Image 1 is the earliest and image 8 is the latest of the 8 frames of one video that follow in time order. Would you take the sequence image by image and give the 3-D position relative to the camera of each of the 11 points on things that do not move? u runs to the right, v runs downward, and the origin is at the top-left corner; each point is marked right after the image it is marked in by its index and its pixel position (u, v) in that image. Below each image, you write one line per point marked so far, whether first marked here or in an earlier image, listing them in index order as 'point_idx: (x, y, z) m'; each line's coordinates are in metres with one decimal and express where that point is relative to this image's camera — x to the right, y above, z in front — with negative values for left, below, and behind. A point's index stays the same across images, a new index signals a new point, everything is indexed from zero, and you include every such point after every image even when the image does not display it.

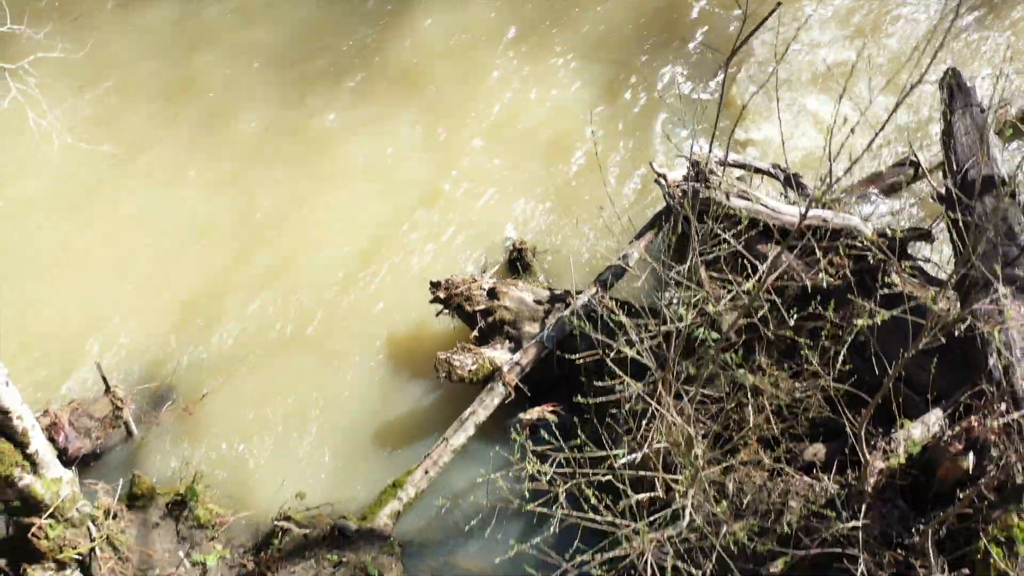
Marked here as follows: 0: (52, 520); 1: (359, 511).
0: (-2.1, -1.0, +4.9) m
1: (-0.7, -1.1, +5.3) m
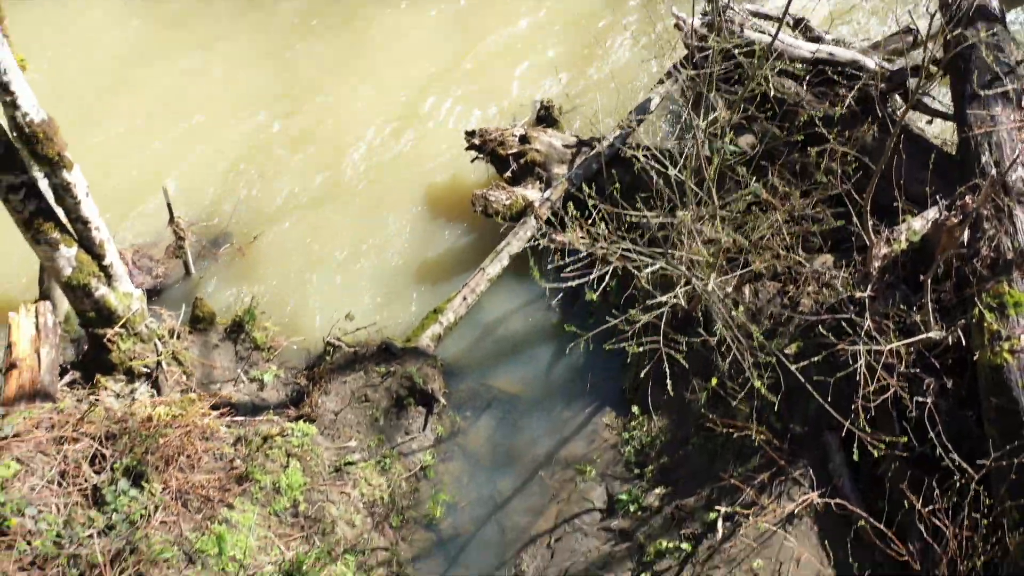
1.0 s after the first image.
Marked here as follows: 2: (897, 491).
0: (-1.9, -0.2, +5.3) m
1: (-0.6, -0.2, +5.7) m
2: (+1.6, -0.8, +4.5) m
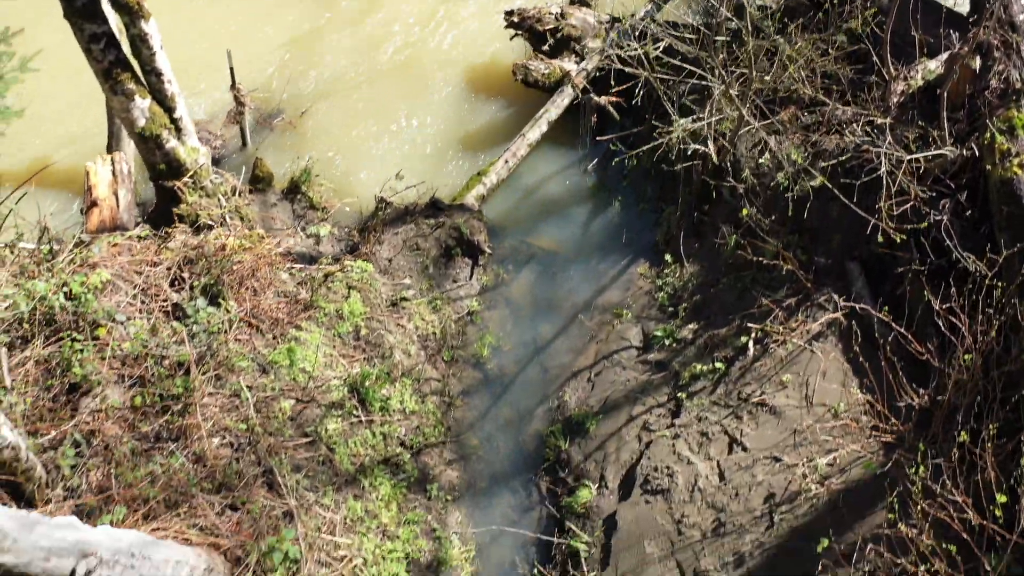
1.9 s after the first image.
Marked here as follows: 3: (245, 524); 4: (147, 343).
0: (-1.7, +0.5, +5.7) m
1: (-0.4, +0.5, +6.1) m
2: (+1.8, 0.0, +4.9) m
3: (-1.1, -1.0, +4.4) m
4: (-1.6, -0.2, +4.8) m
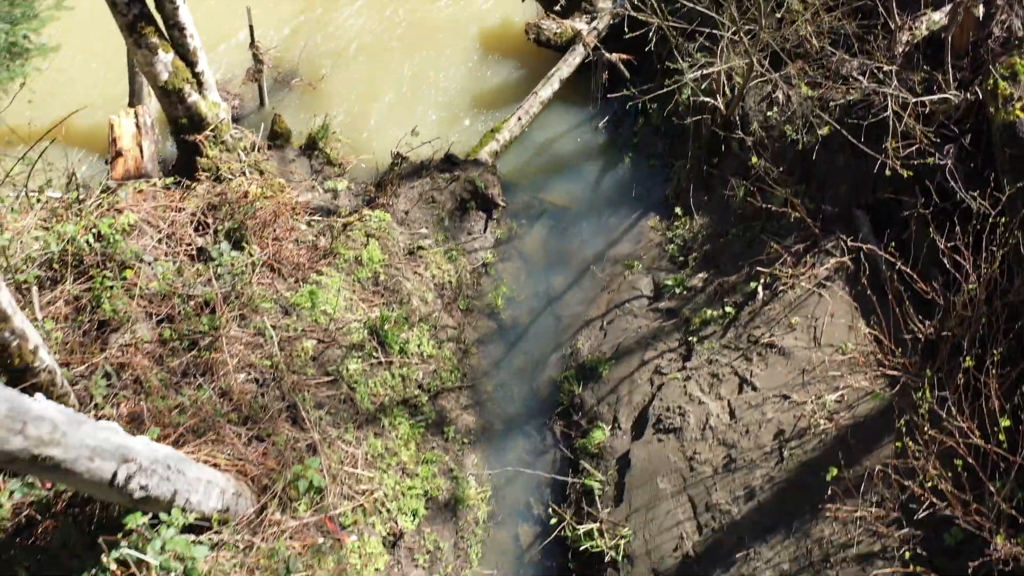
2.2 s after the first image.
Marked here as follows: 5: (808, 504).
0: (-1.6, +0.8, +5.9) m
1: (-0.3, +0.8, +6.3) m
2: (+1.9, +0.2, +5.0) m
3: (-1.0, -0.7, +4.6) m
4: (-1.5, 0.0, +4.9) m
5: (+1.3, -0.9, +4.8) m
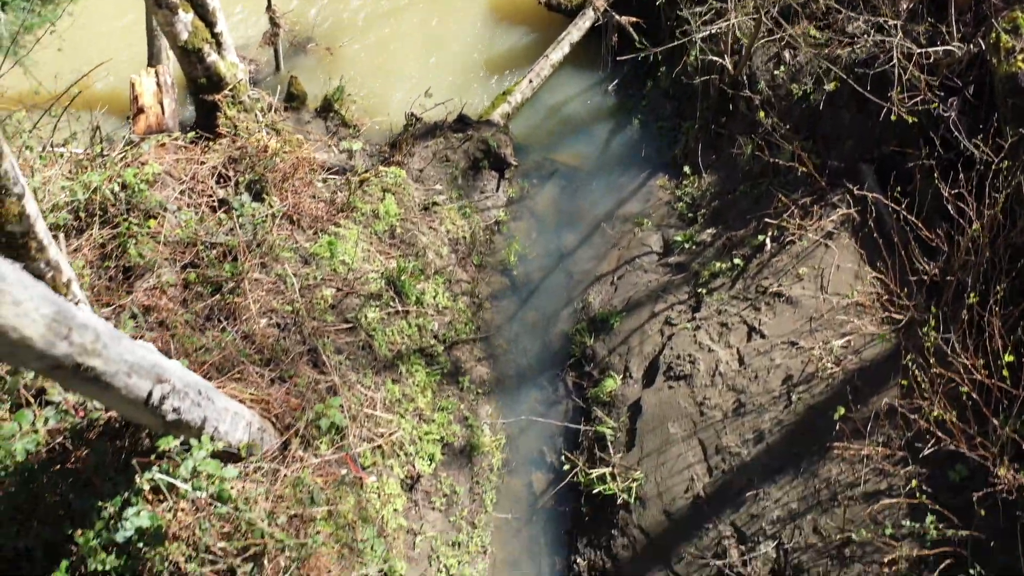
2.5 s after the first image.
0: (-1.5, +1.0, +6.0) m
1: (-0.2, +1.0, +6.4) m
2: (+1.9, +0.5, +5.1) m
3: (-0.9, -0.5, +4.7) m
4: (-1.5, +0.3, +5.0) m
5: (+1.3, -0.7, +4.9) m
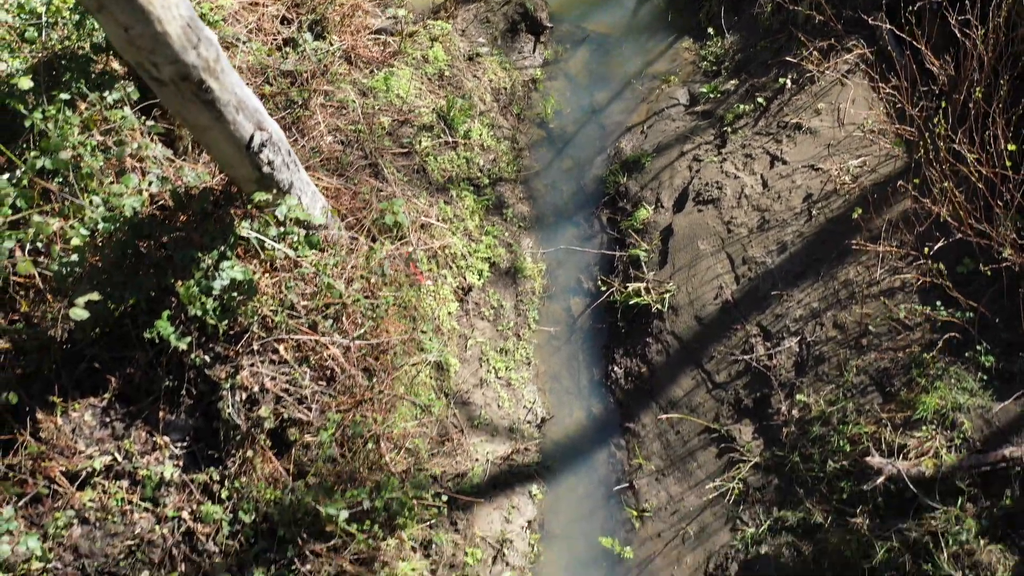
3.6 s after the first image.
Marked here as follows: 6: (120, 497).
0: (-1.3, +1.9, +6.4) m
1: (0.0, +1.9, +6.9) m
2: (+2.2, +1.4, +5.6) m
3: (-0.7, +0.4, +5.1) m
4: (-1.2, +1.1, +5.5) m
5: (+1.6, +0.2, +5.3) m
6: (-1.6, -0.8, +4.4) m
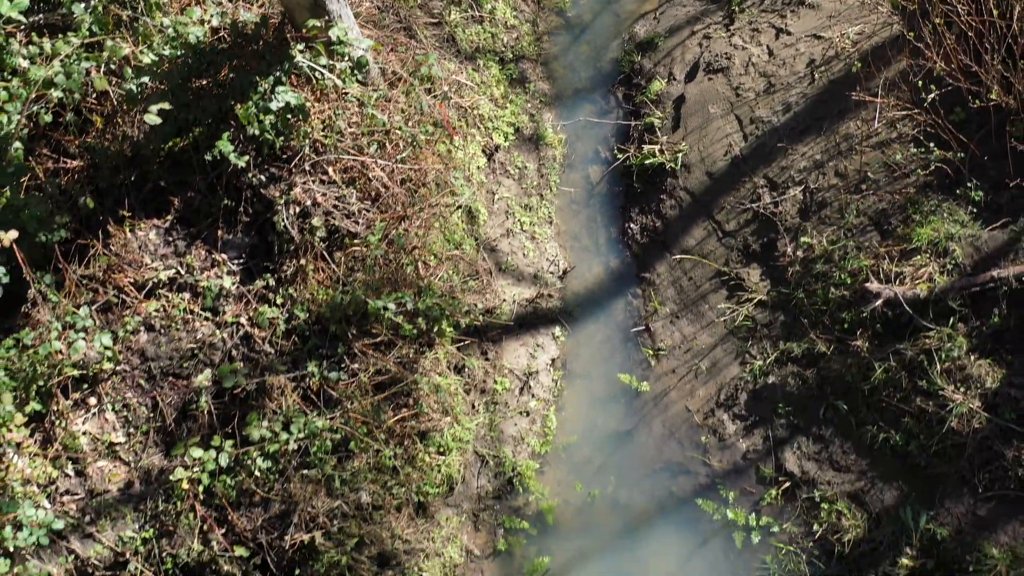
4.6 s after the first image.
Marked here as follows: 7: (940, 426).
0: (-1.2, +2.7, +6.9) m
1: (+0.1, +2.7, +7.3) m
2: (+2.3, +2.1, +6.0) m
3: (-0.6, +1.2, +5.6) m
4: (-1.1, +1.9, +5.9) m
5: (+1.7, +1.0, +5.7) m
6: (-1.4, -0.1, +4.8) m
7: (+1.9, -0.6, +4.9) m
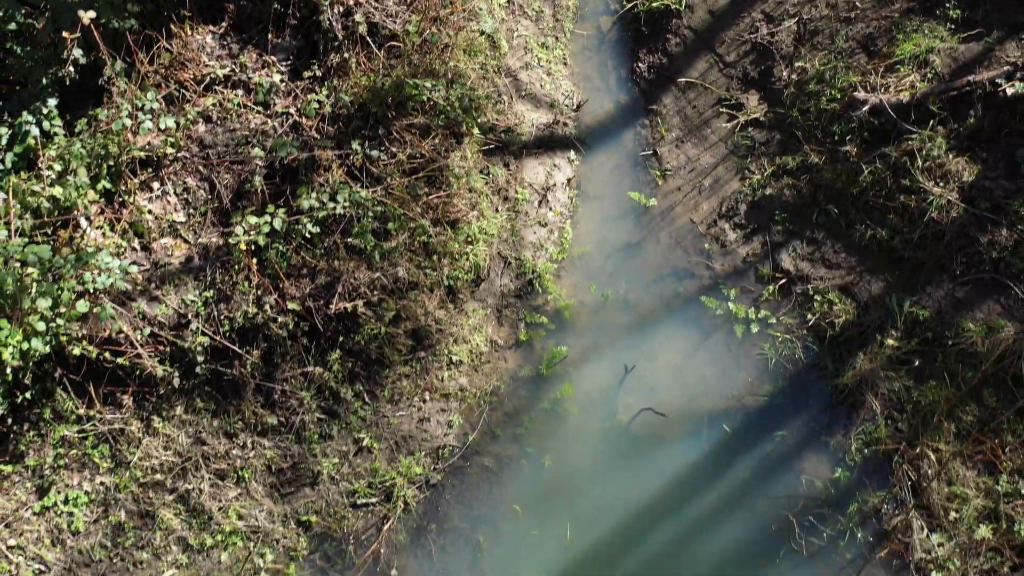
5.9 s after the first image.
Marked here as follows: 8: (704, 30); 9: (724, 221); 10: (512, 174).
0: (-1.1, +3.7, +7.4) m
1: (+0.2, +3.6, +7.8) m
2: (+2.4, +3.1, +6.5) m
3: (-0.5, +2.2, +6.1) m
4: (-1.0, +2.9, +6.5) m
5: (+1.8, +2.0, +6.3) m
6: (-1.3, +0.9, +5.4) m
7: (+2.0, +0.4, +5.5) m
8: (+1.1, +1.5, +6.5) m
9: (+1.2, +0.4, +6.1) m
10: (0.0, +0.6, +6.1) m
